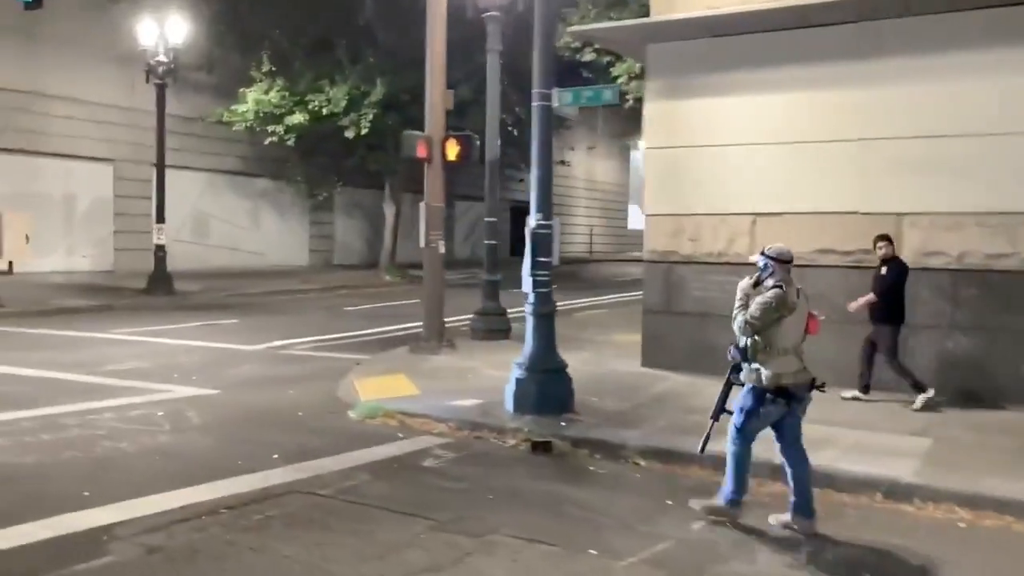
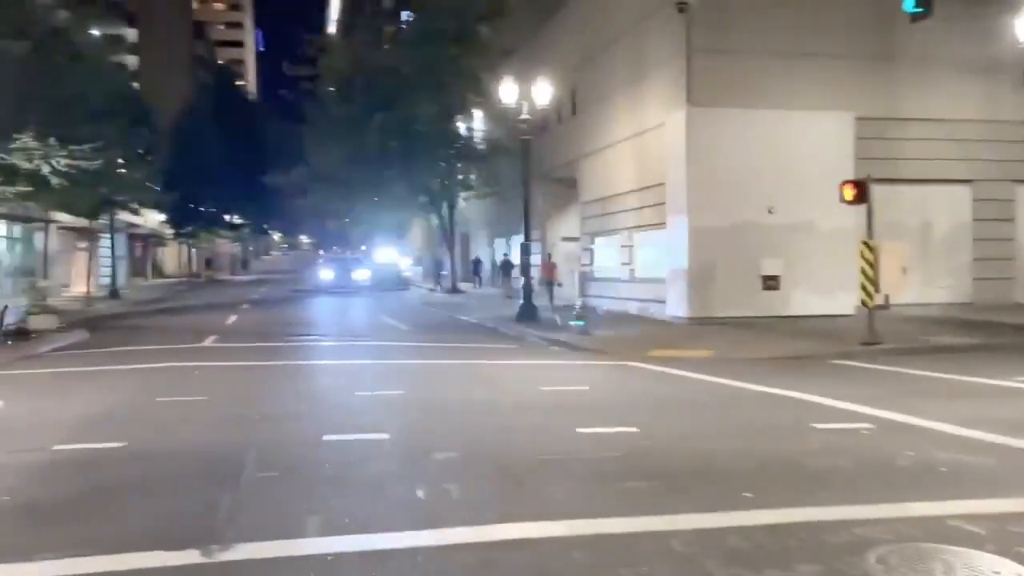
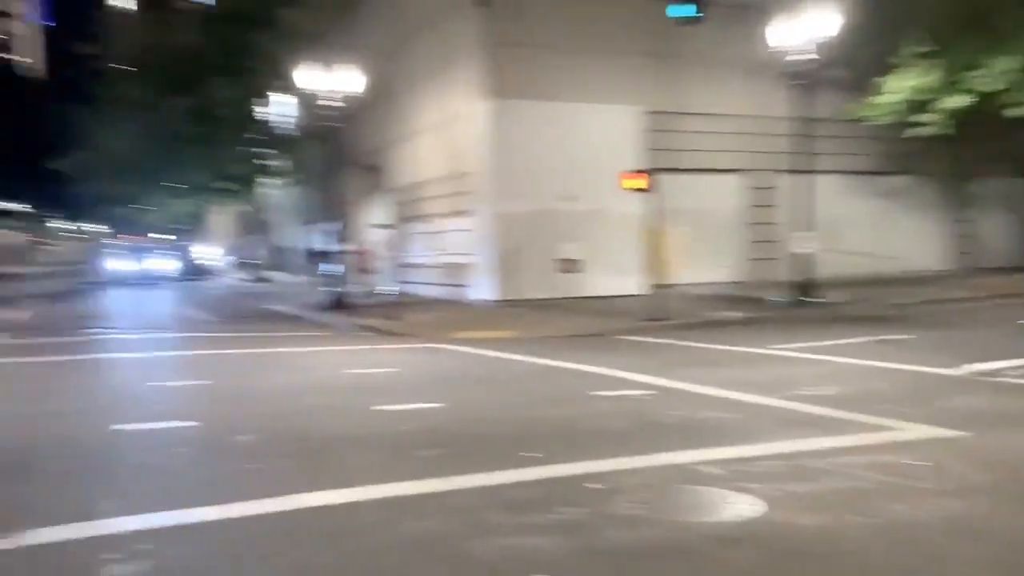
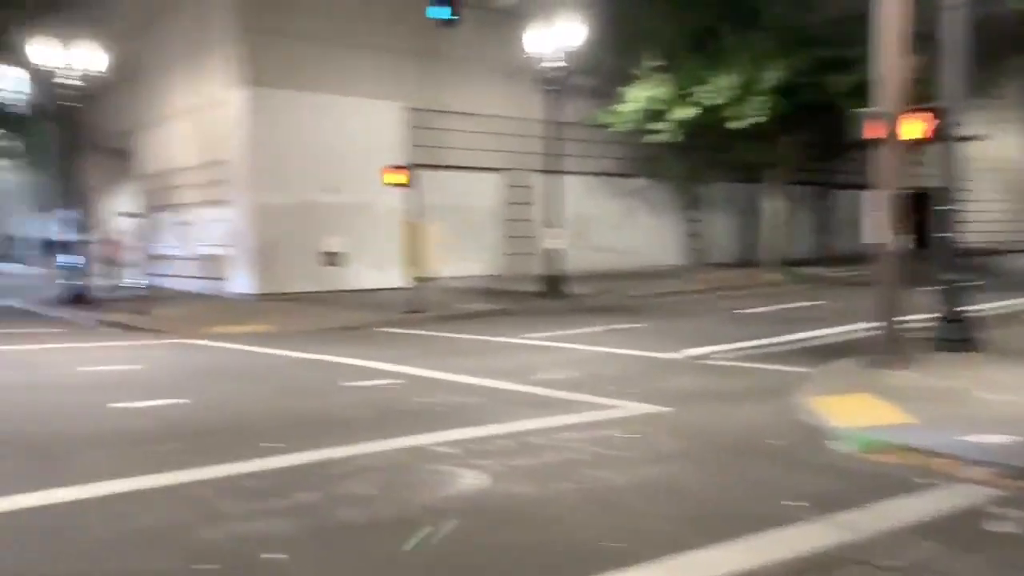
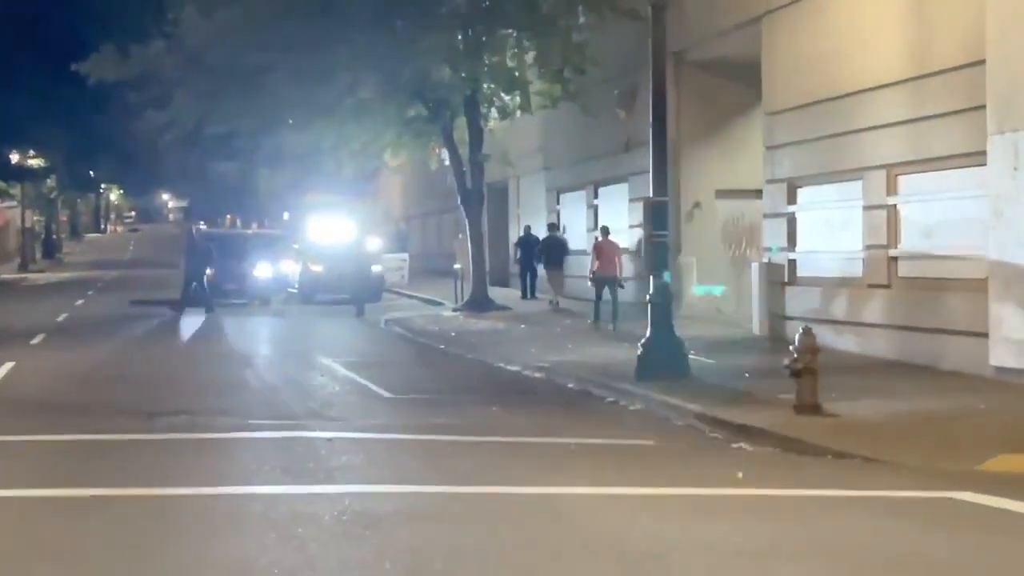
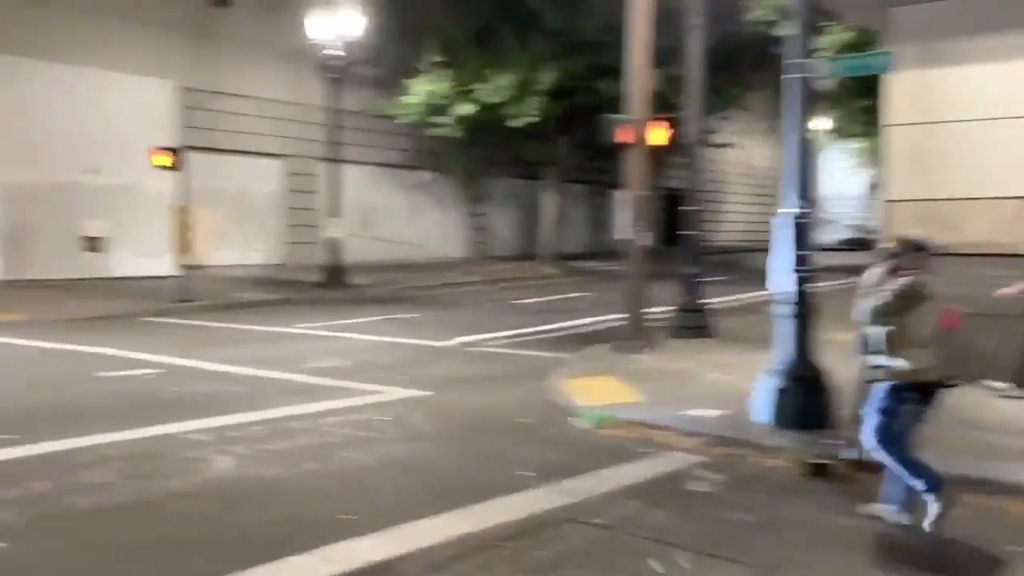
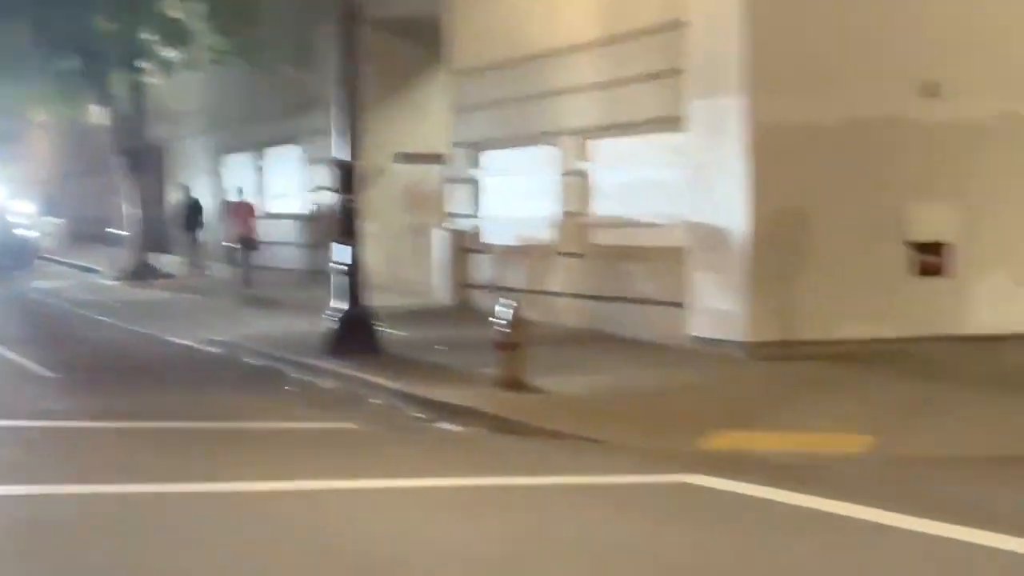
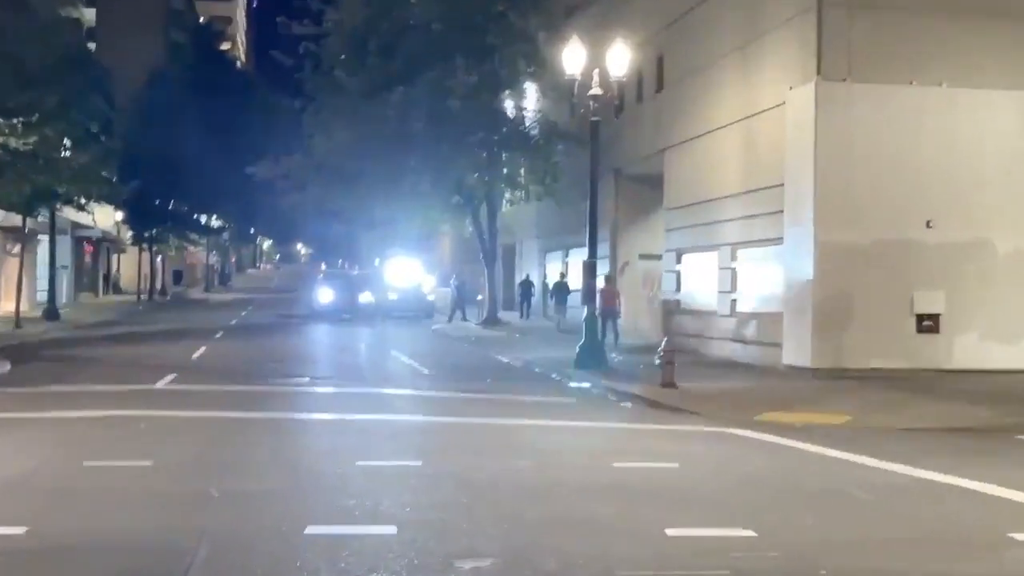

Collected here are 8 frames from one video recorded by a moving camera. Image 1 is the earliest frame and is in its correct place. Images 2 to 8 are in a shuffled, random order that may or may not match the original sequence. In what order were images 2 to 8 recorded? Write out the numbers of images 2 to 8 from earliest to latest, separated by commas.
6, 4, 3, 2, 8, 5, 7
